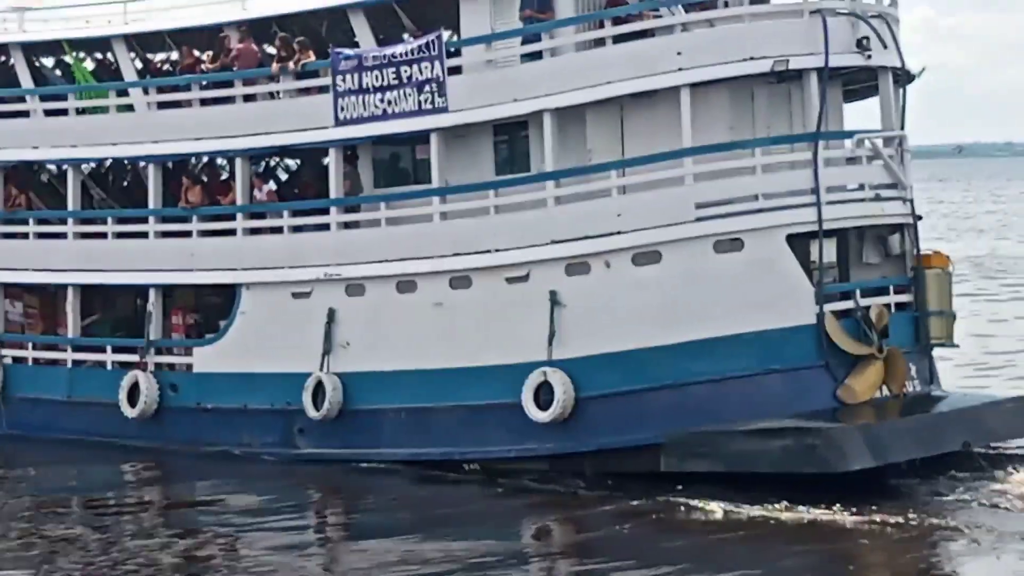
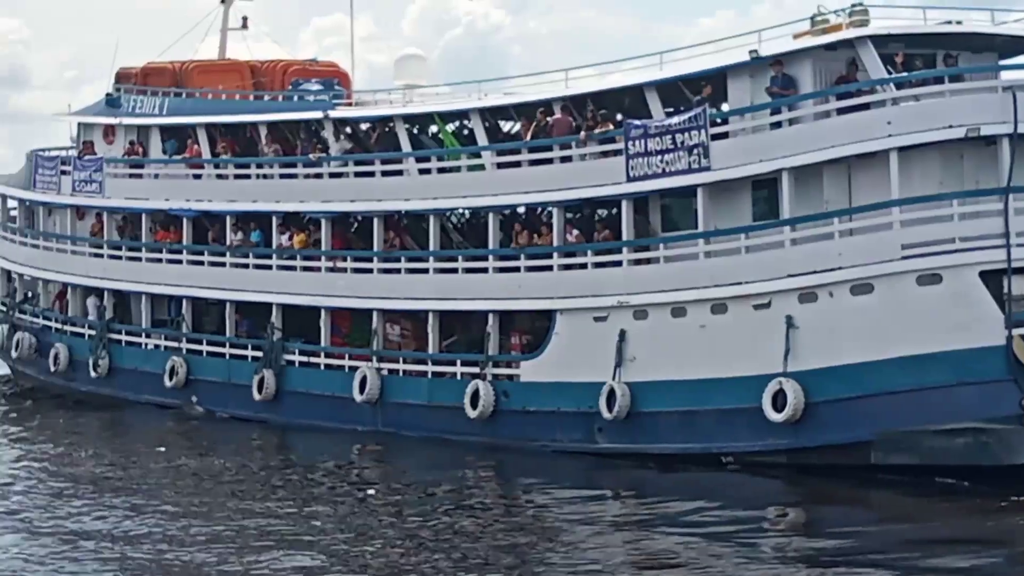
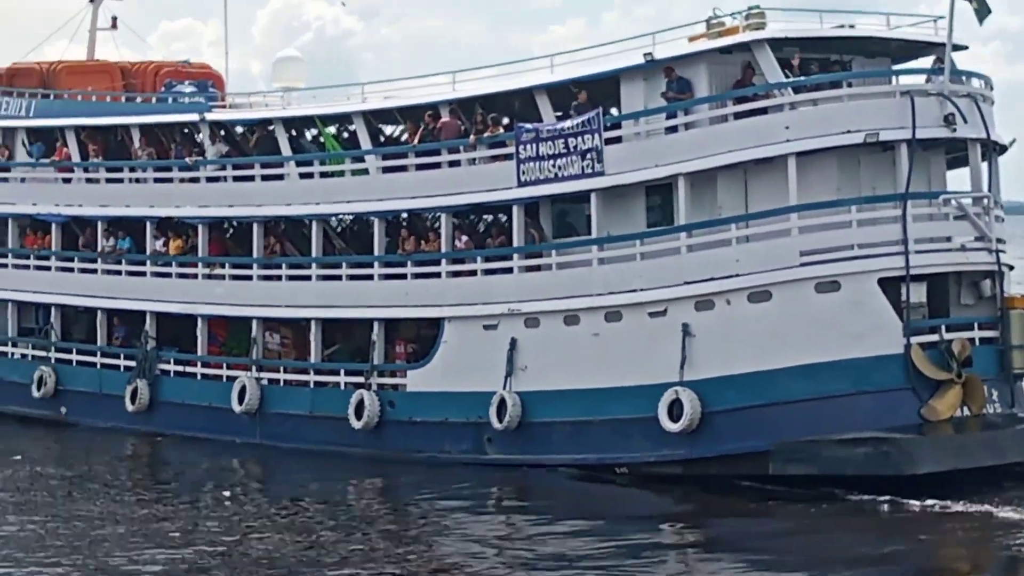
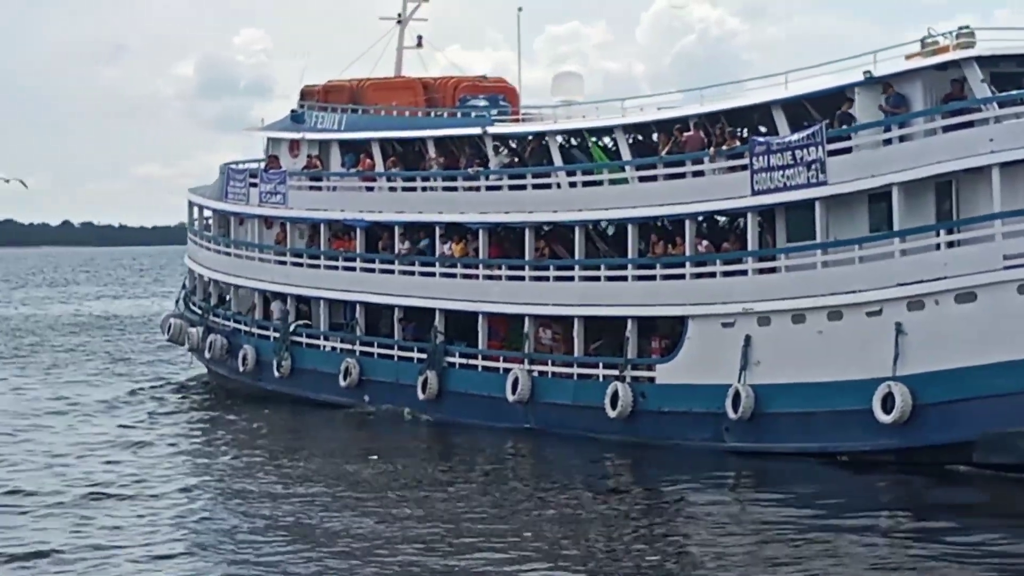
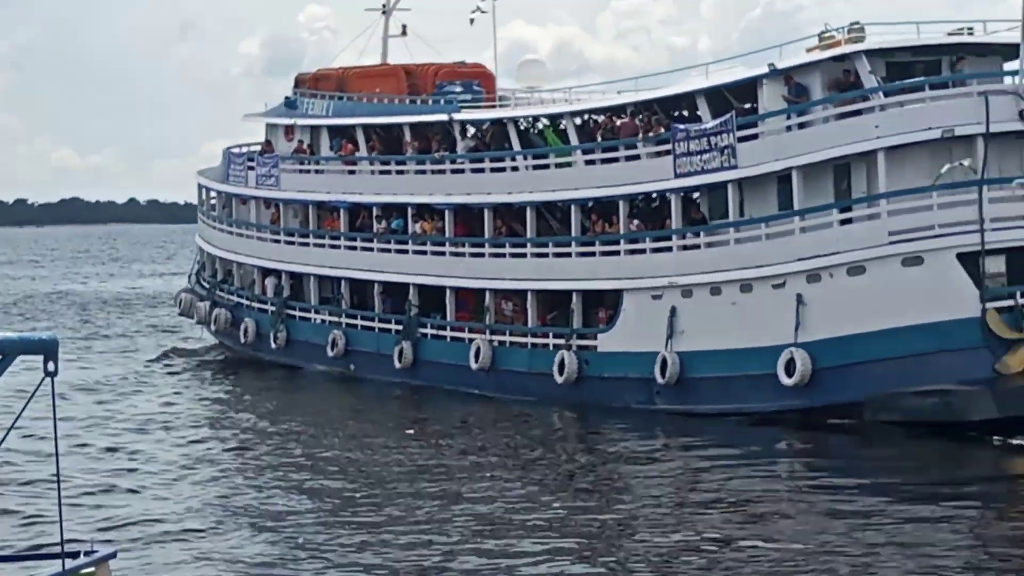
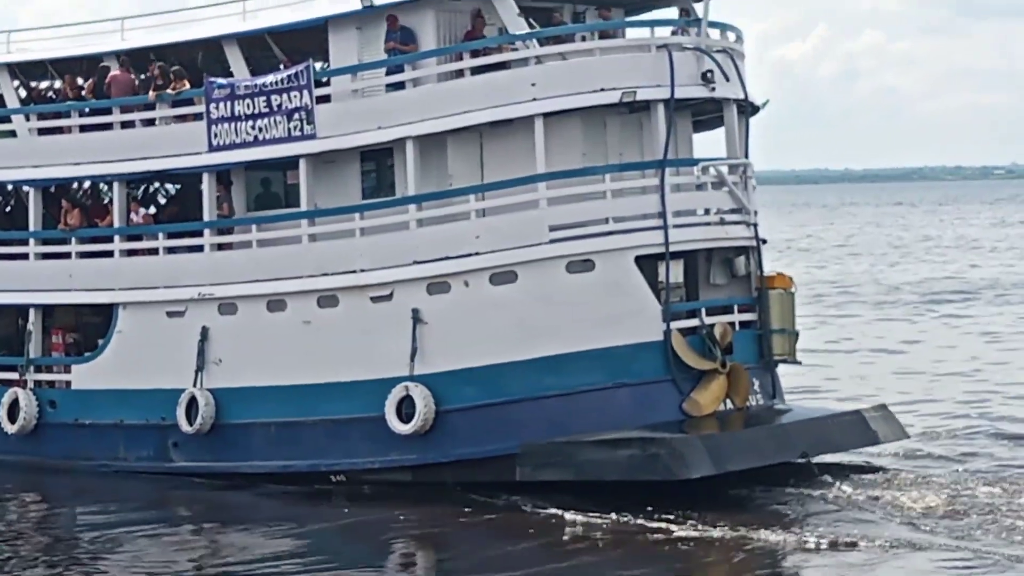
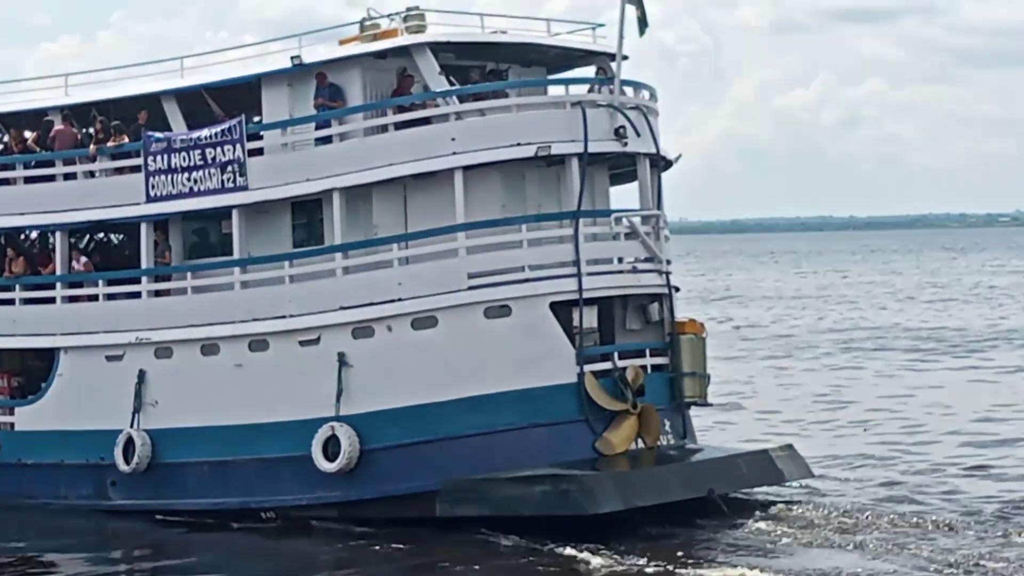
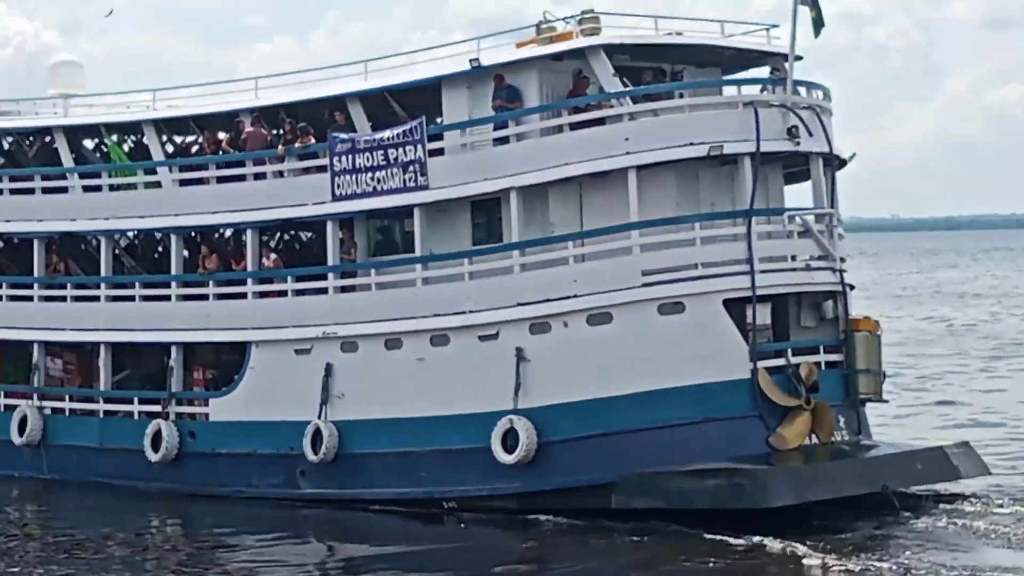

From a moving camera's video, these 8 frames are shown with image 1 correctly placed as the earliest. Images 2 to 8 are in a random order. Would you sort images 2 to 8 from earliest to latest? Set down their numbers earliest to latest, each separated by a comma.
6, 7, 8, 3, 2, 4, 5
